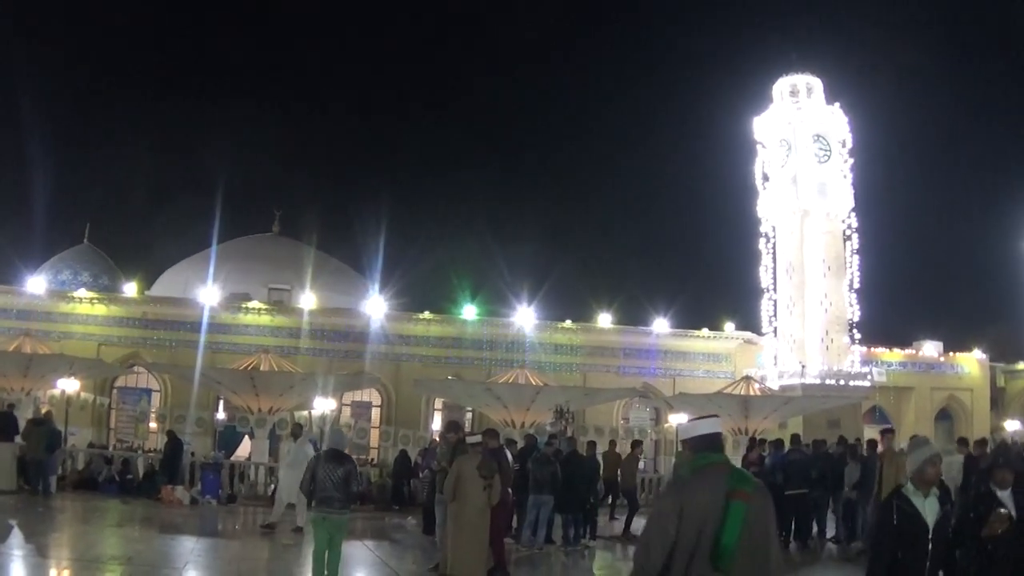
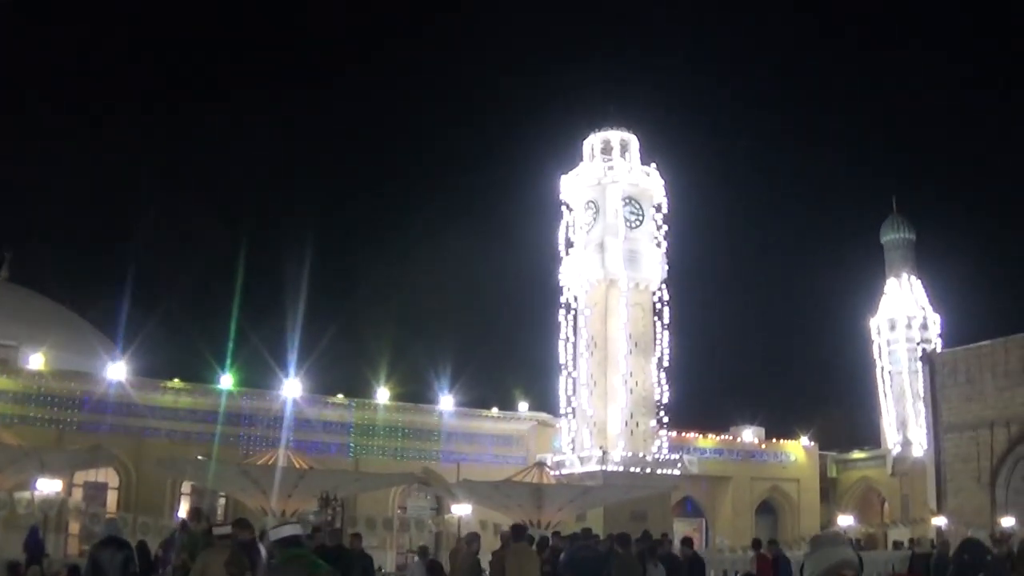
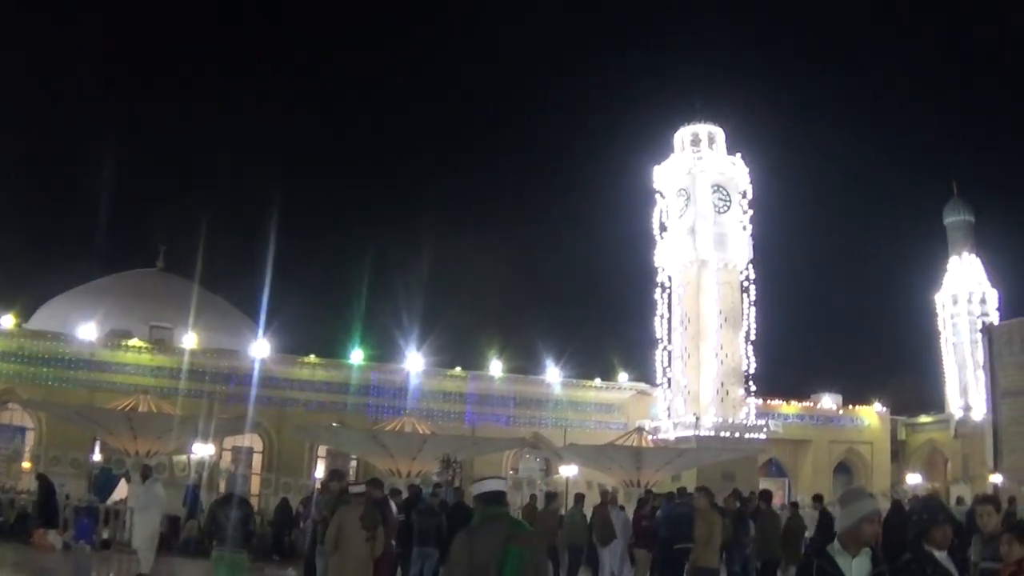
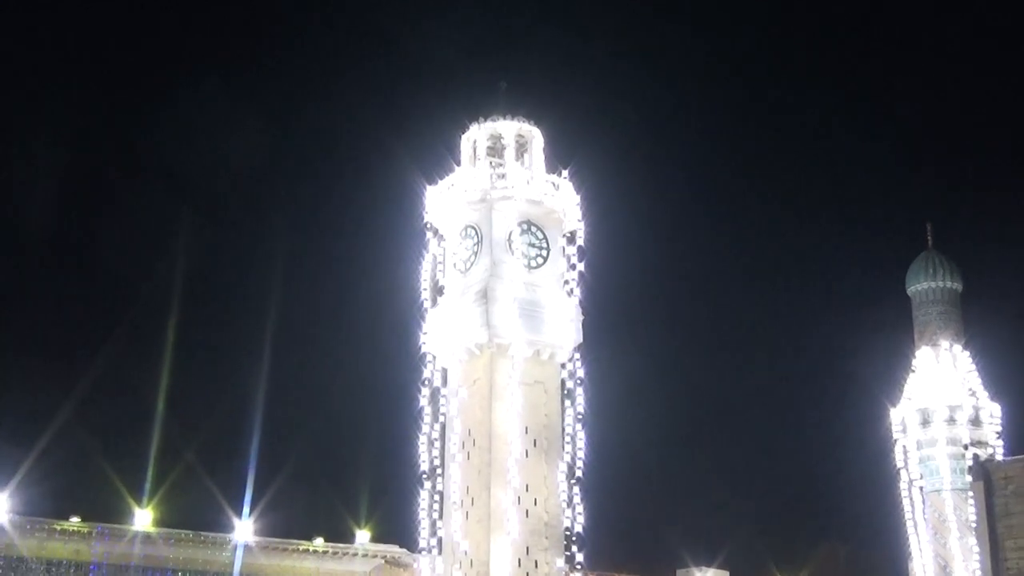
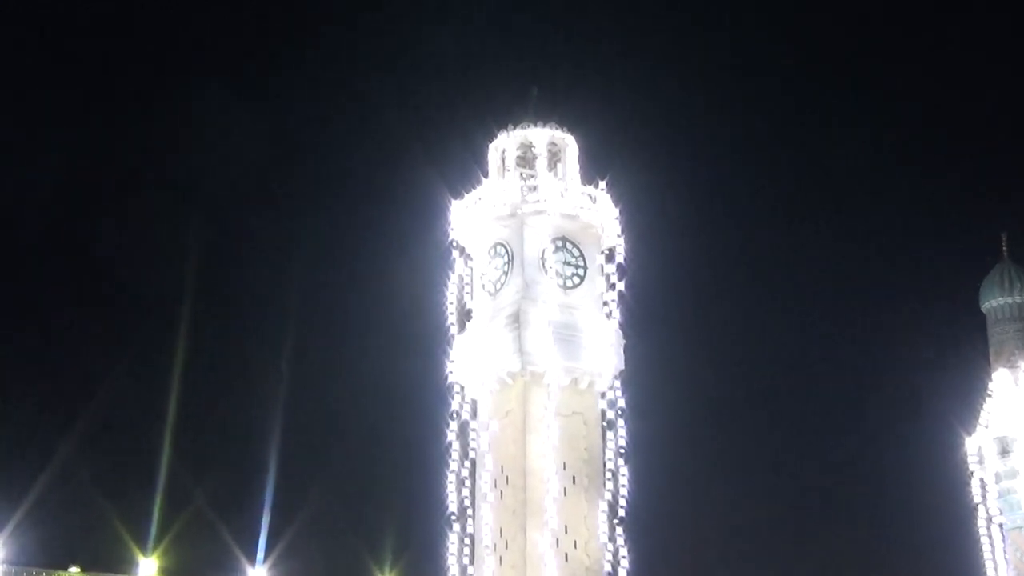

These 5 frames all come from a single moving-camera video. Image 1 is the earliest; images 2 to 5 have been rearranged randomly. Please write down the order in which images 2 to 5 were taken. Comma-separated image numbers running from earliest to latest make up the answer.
3, 2, 4, 5
